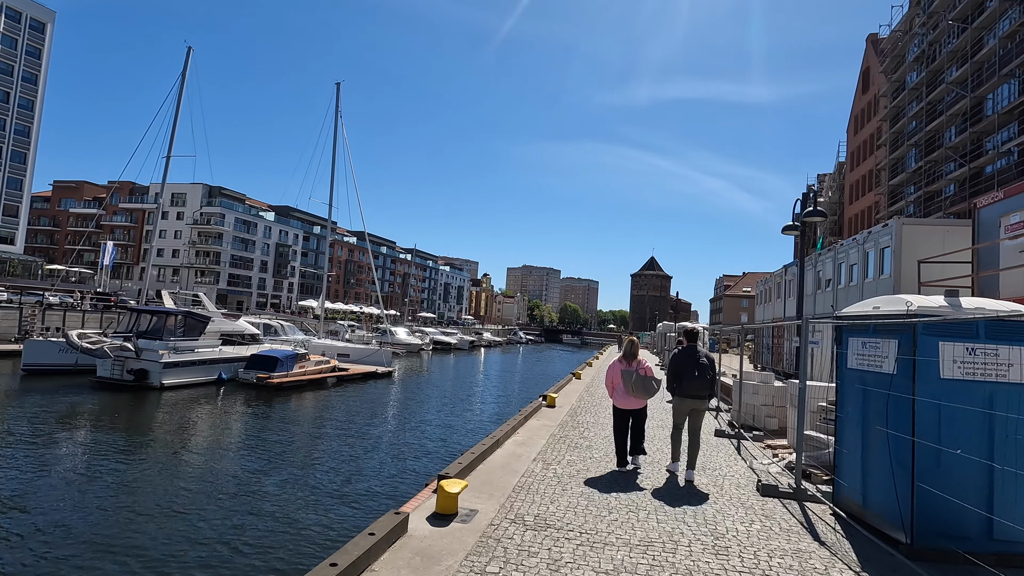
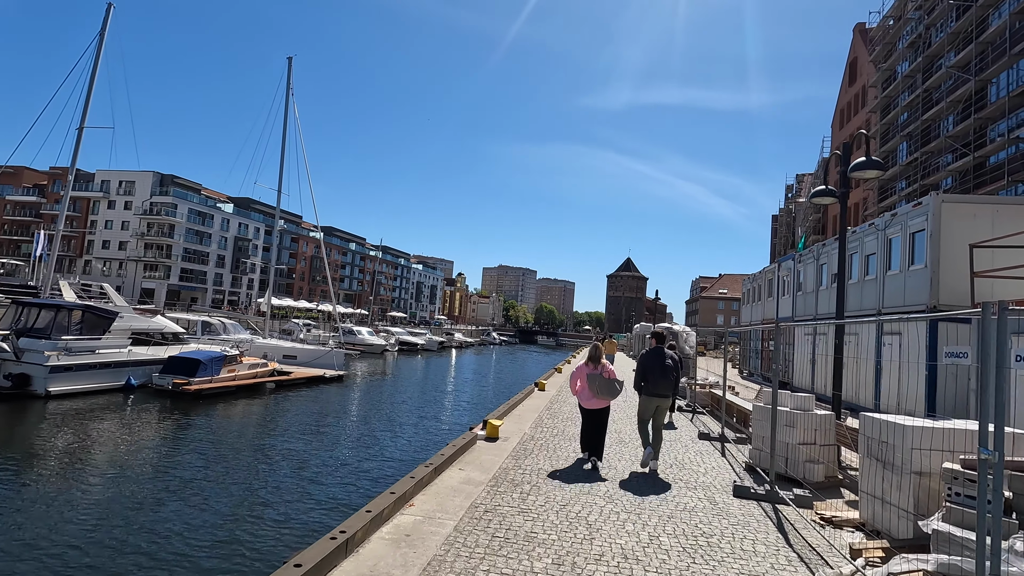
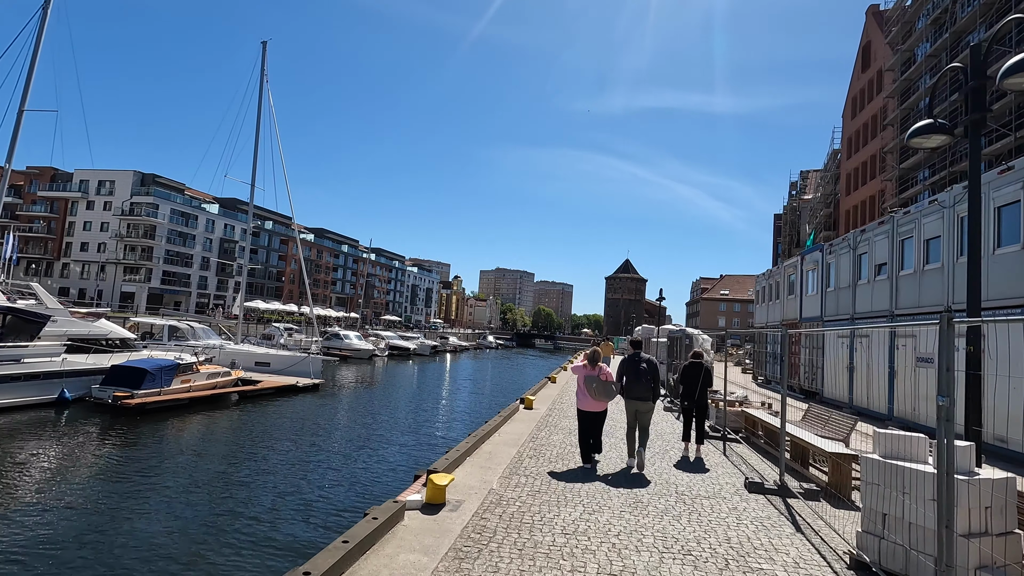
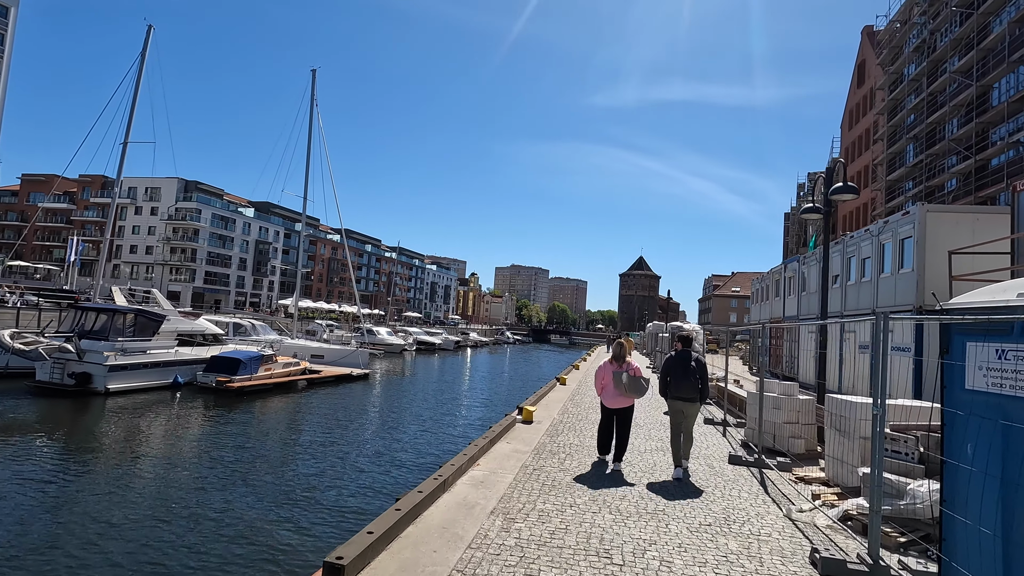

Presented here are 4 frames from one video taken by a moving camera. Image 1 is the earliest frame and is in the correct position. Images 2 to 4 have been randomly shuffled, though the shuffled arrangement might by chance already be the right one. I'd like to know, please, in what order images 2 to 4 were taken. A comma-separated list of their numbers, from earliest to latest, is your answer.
4, 2, 3
